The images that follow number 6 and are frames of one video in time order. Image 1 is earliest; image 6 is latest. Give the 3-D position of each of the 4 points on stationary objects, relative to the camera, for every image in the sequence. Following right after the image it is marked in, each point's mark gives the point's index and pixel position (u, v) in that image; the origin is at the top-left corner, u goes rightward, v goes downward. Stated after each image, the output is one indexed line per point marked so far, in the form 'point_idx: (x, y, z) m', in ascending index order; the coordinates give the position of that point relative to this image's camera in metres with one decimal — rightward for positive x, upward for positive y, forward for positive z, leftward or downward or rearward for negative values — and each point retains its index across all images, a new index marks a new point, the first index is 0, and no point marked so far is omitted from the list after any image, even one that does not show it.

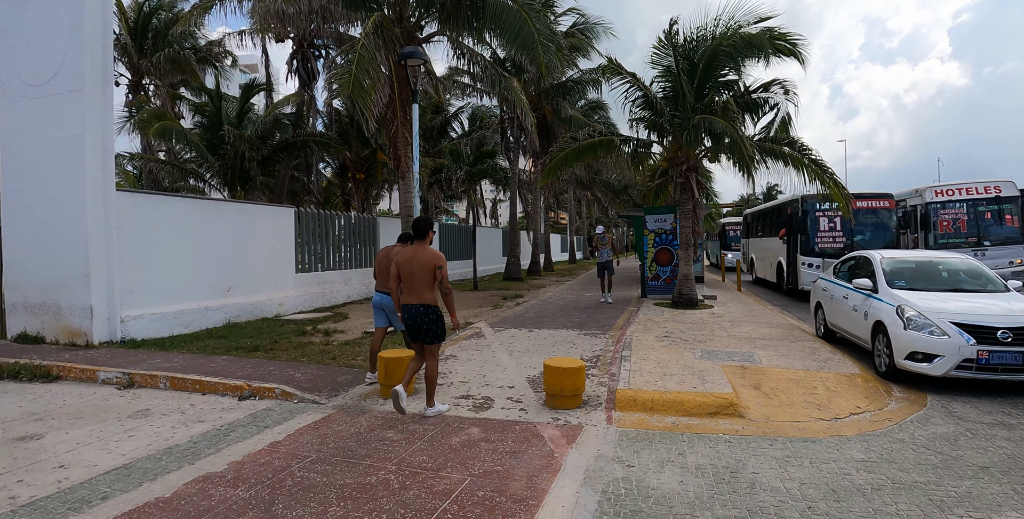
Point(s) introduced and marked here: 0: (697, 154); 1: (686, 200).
0: (+3.8, +2.2, +10.0) m
1: (+3.7, +1.3, +10.3) m
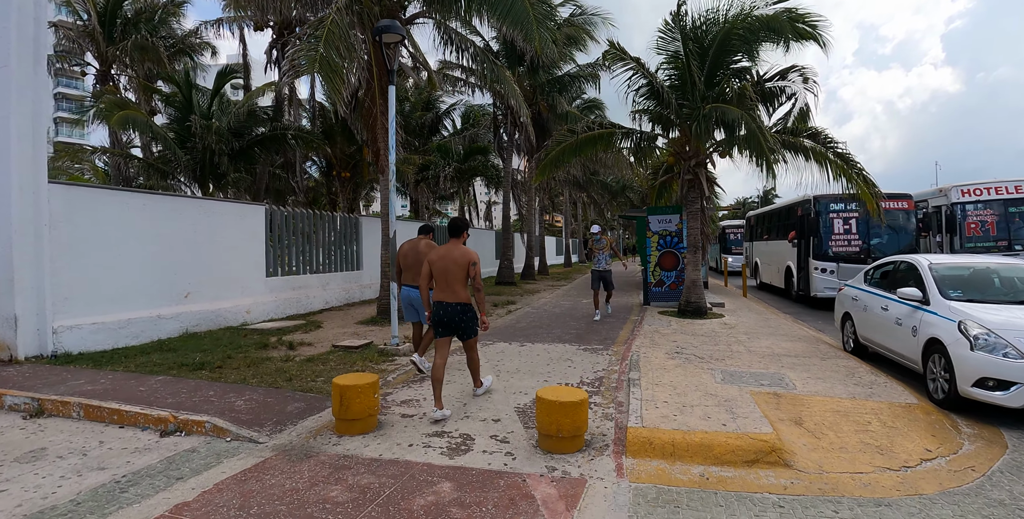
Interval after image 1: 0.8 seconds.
0: (+3.7, +2.1, +9.1) m
1: (+3.5, +1.2, +9.4) m
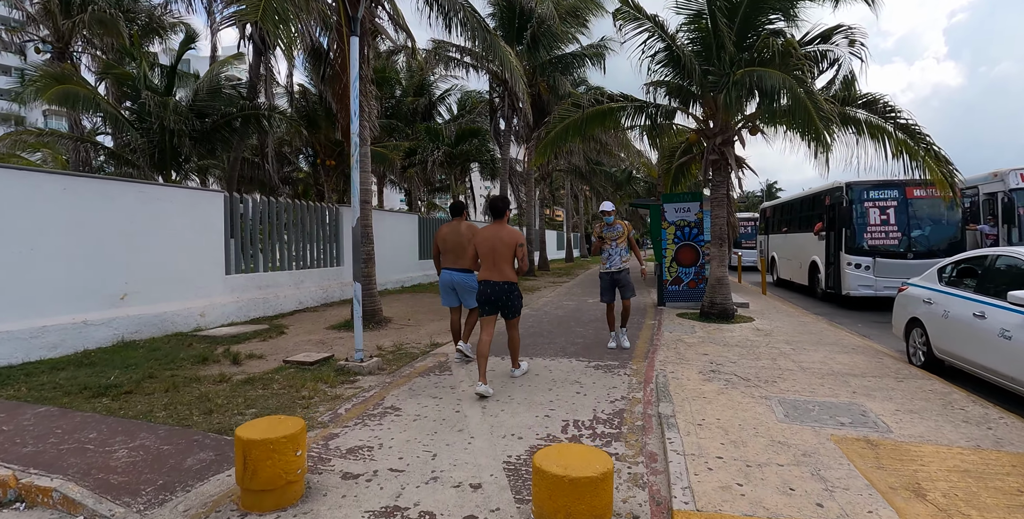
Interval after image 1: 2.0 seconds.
0: (+3.6, +2.2, +7.8) m
1: (+3.4, +1.3, +8.0) m
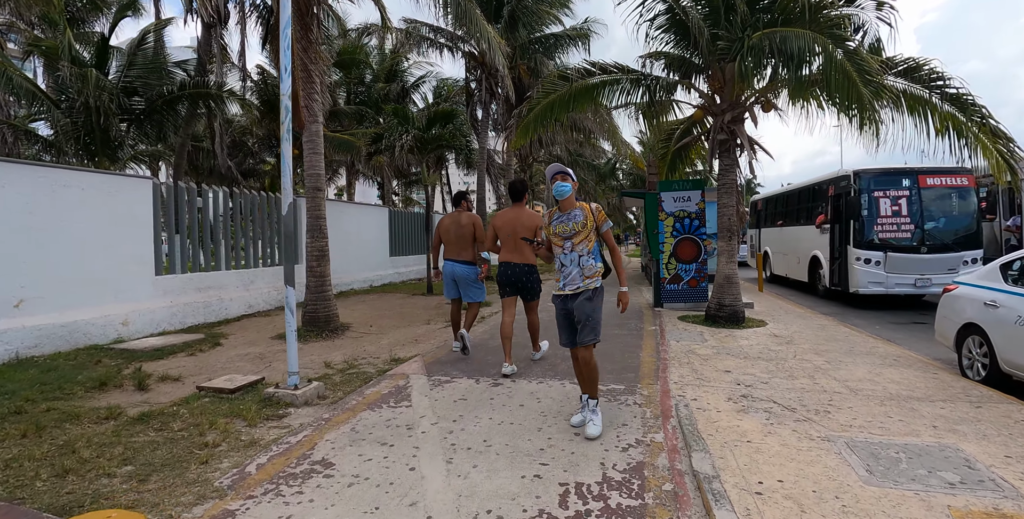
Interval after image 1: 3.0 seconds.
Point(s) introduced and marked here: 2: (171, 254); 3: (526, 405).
0: (+3.3, +2.3, +6.7) m
1: (+3.1, +1.3, +7.0) m
2: (-6.0, +0.1, +8.5) m
3: (+0.1, -1.1, +3.9) m
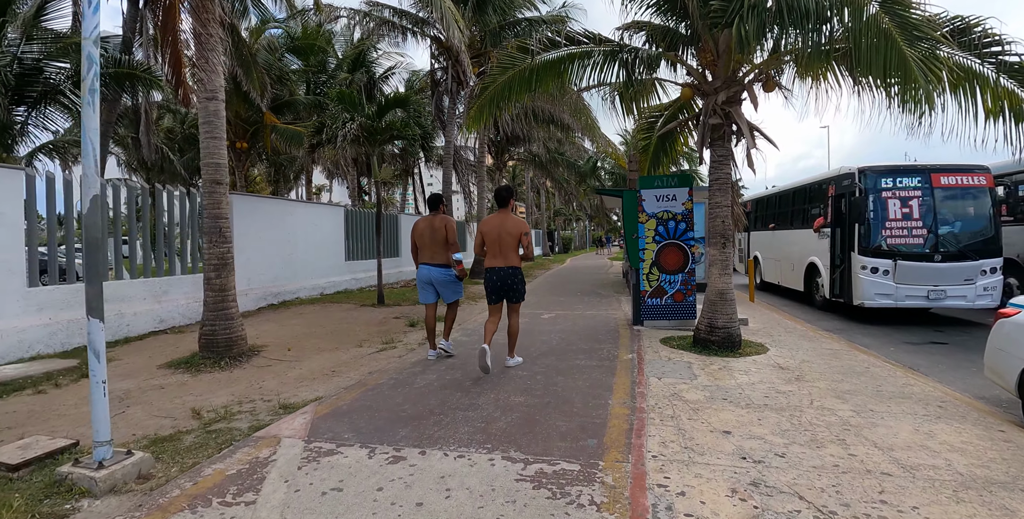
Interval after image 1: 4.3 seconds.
0: (+2.7, +2.1, +5.5) m
1: (+2.5, +1.2, +5.8) m
2: (-6.7, 0.0, +7.0) m
3: (-0.4, -1.3, +2.6) m
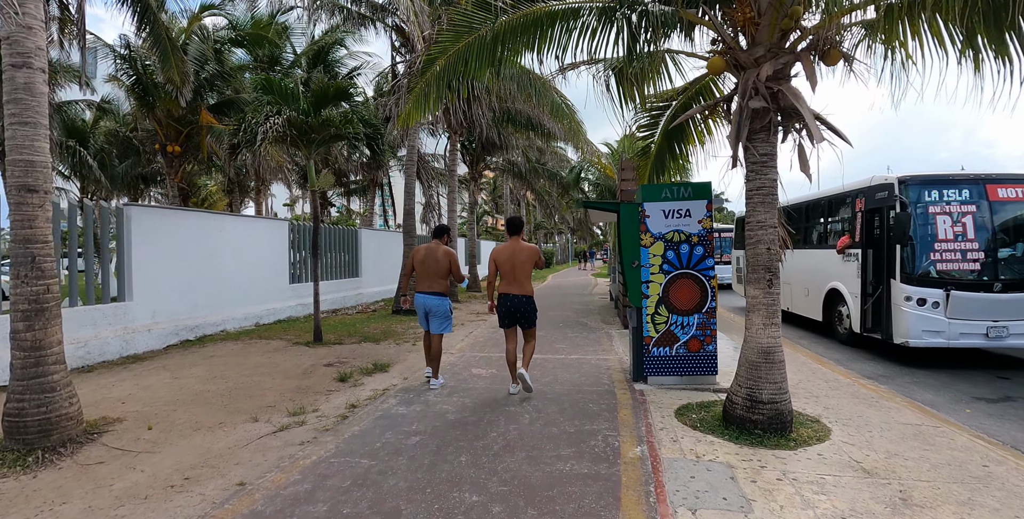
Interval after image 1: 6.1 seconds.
0: (+2.3, +1.8, +3.9) m
1: (+2.1, +0.8, +4.1) m
2: (-7.1, -0.4, +5.0) m
3: (-0.7, -1.5, +0.8) m
